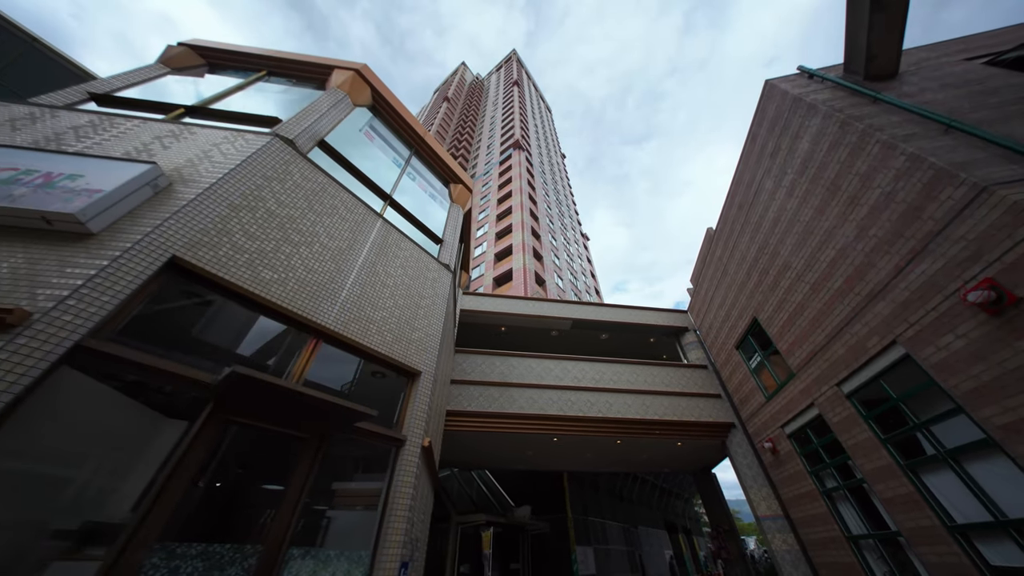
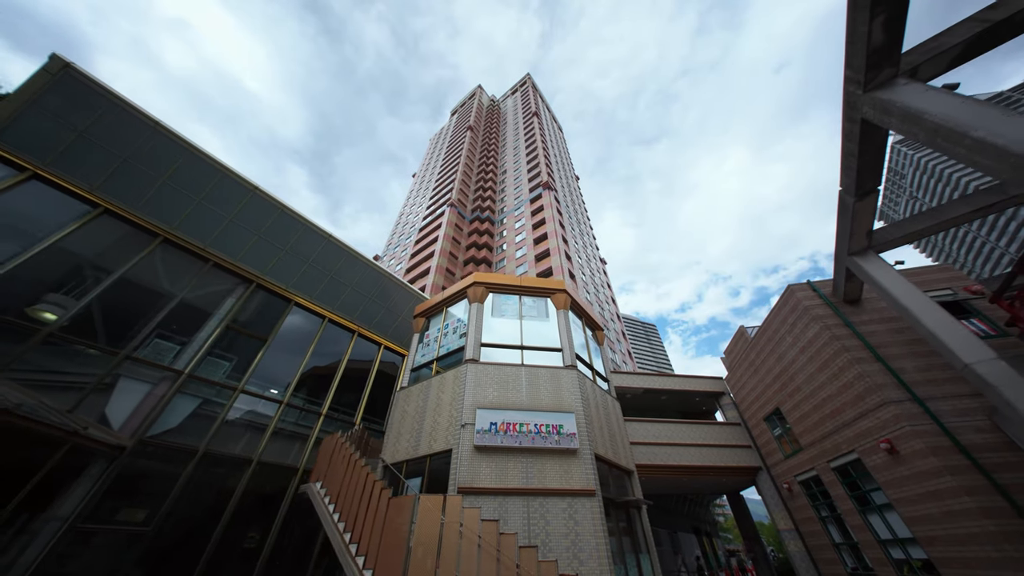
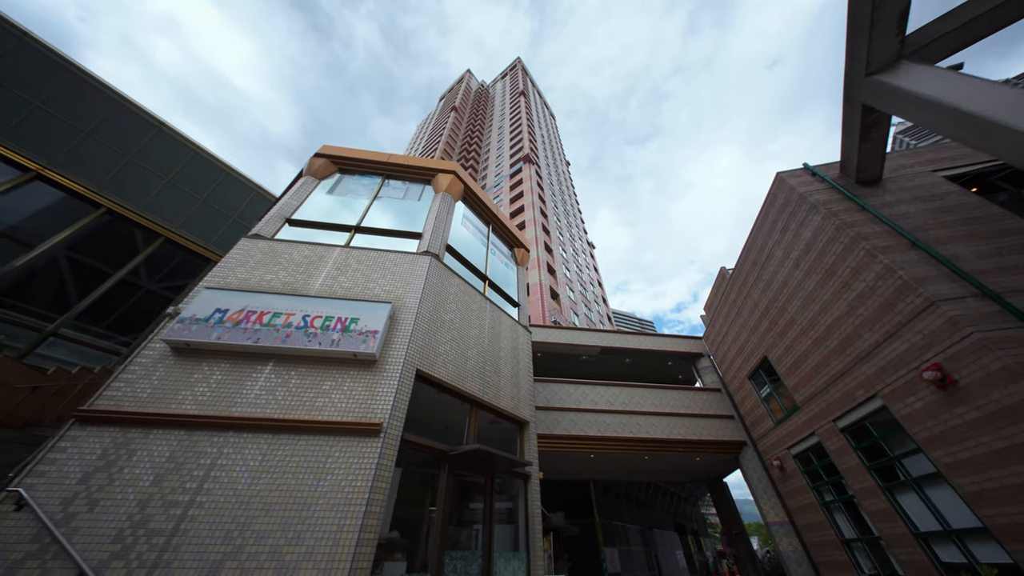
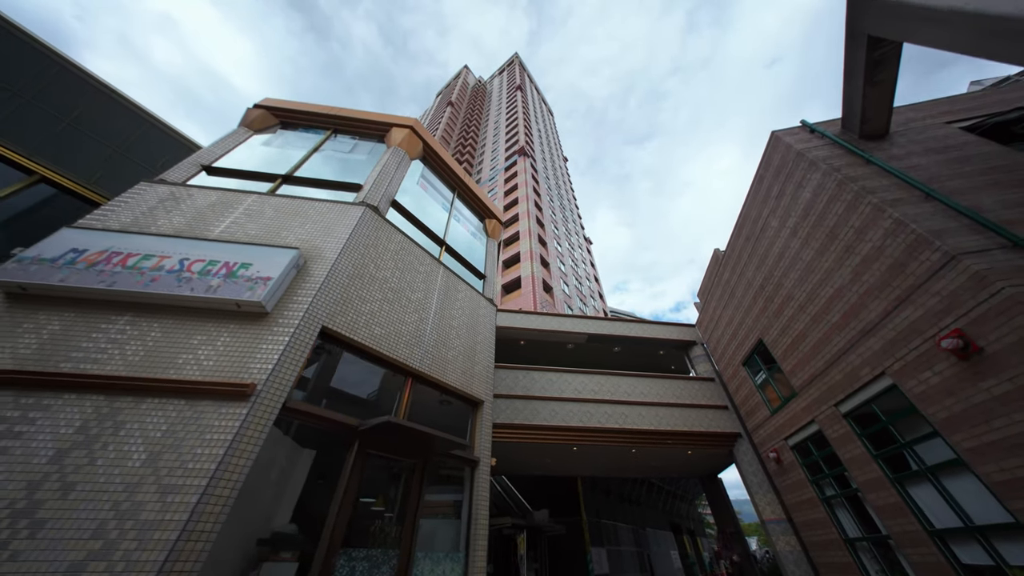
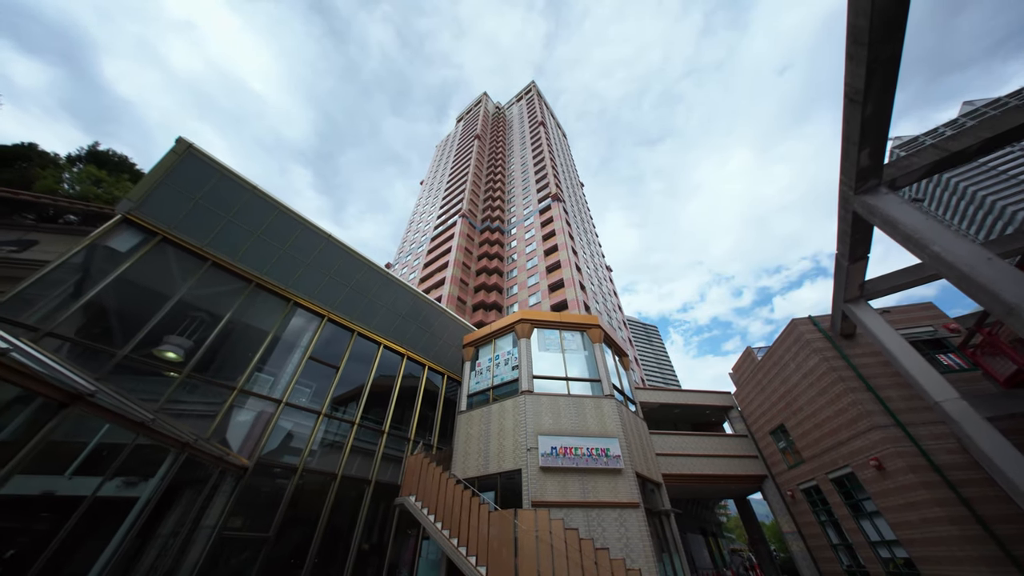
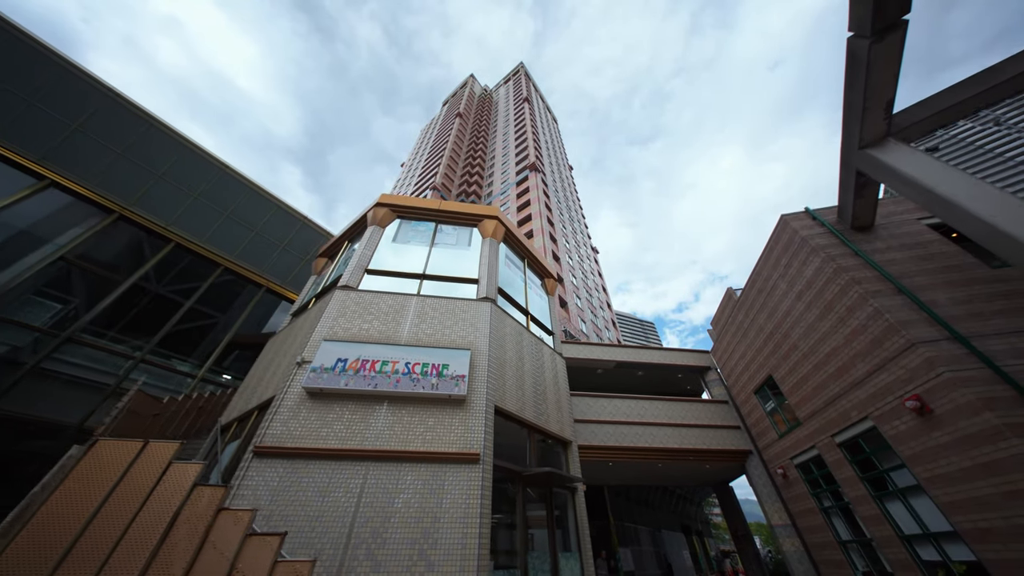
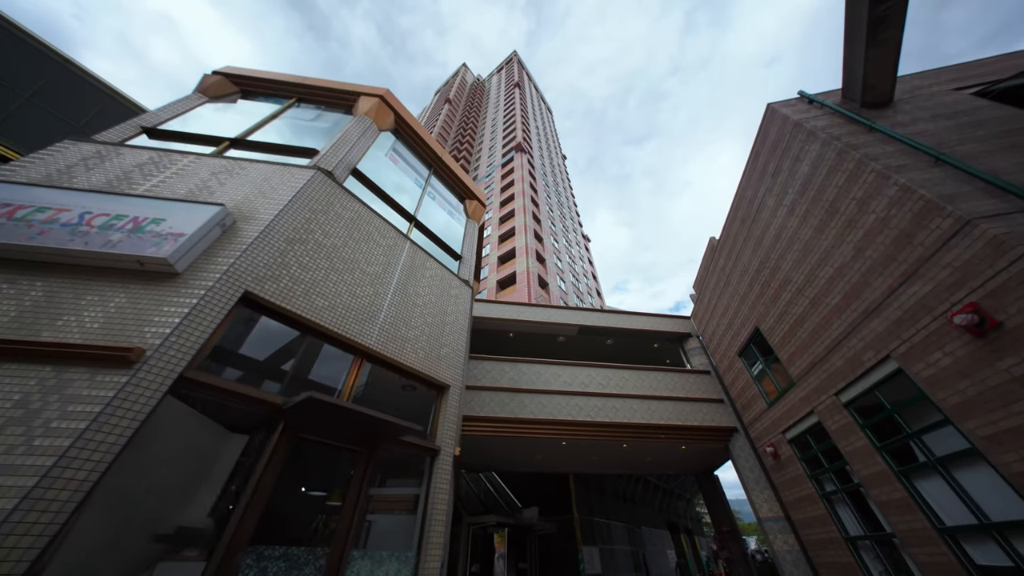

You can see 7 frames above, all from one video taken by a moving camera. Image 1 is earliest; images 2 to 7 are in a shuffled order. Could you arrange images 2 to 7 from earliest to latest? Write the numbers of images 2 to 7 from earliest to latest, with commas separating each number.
7, 4, 3, 6, 2, 5
